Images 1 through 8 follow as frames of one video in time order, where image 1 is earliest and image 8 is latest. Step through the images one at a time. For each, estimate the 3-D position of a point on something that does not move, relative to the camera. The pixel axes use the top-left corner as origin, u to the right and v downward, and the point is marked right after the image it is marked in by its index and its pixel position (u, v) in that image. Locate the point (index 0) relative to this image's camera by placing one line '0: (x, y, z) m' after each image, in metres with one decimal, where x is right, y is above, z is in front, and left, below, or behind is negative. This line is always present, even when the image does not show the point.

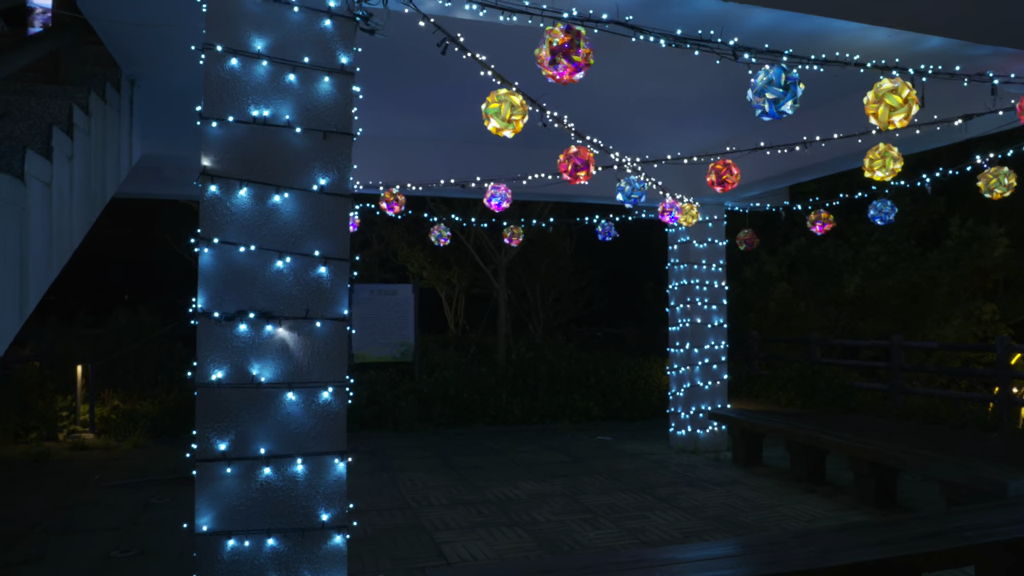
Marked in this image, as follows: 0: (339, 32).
0: (-0.7, +1.1, +3.1) m
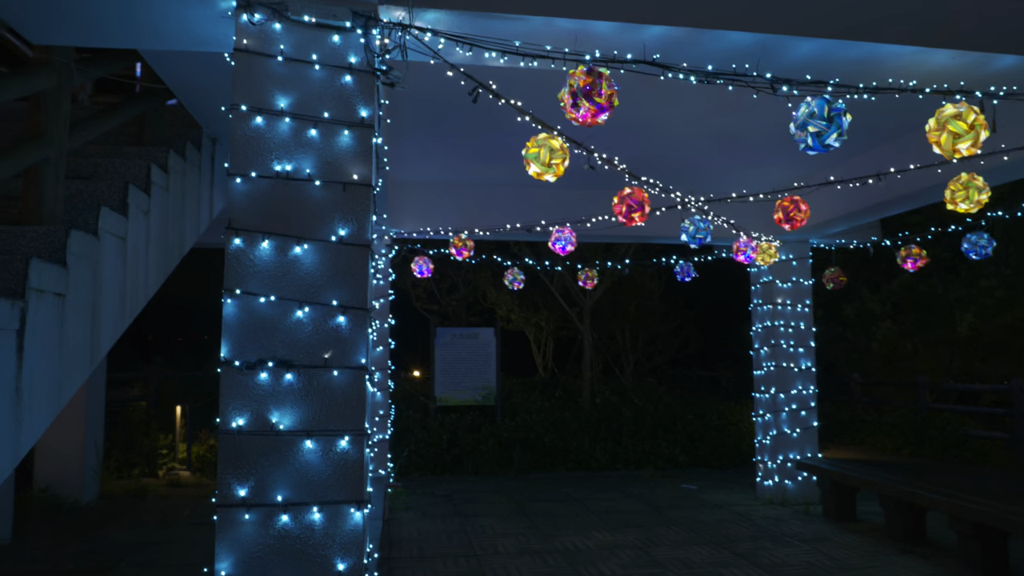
0: (-0.7, +0.9, +3.2) m
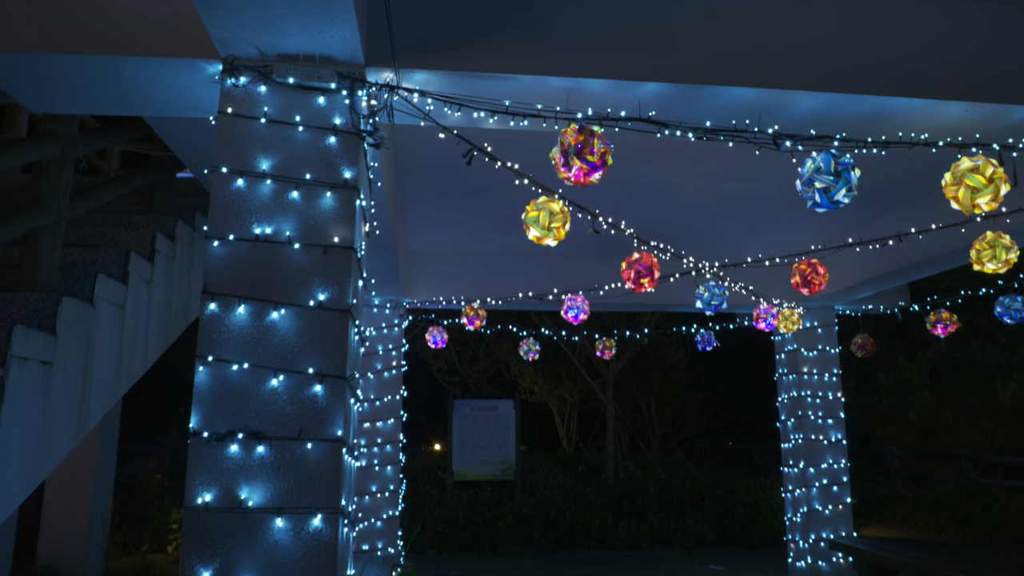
0: (-0.7, +0.6, +3.1) m
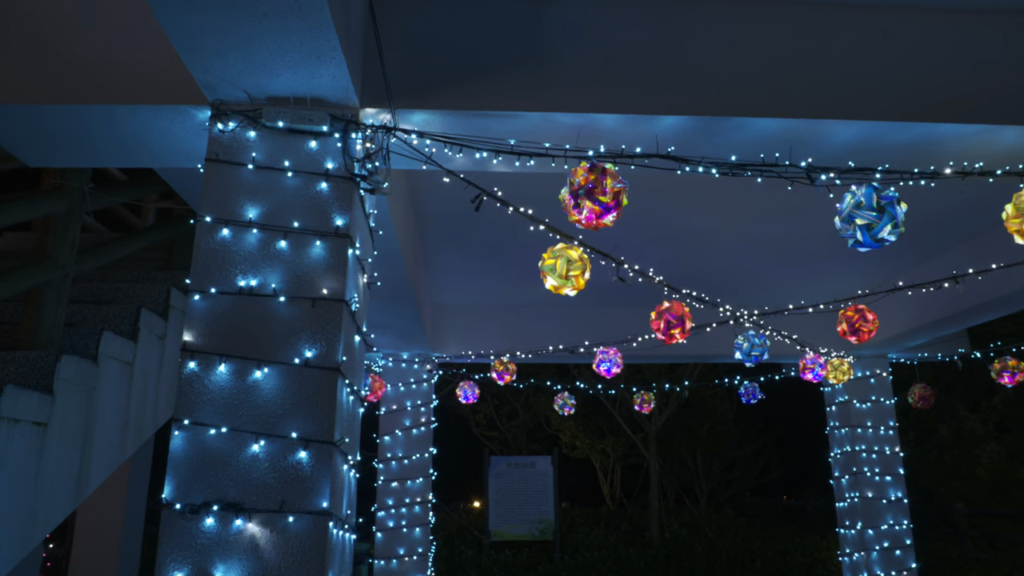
0: (-0.7, +0.4, +2.9) m
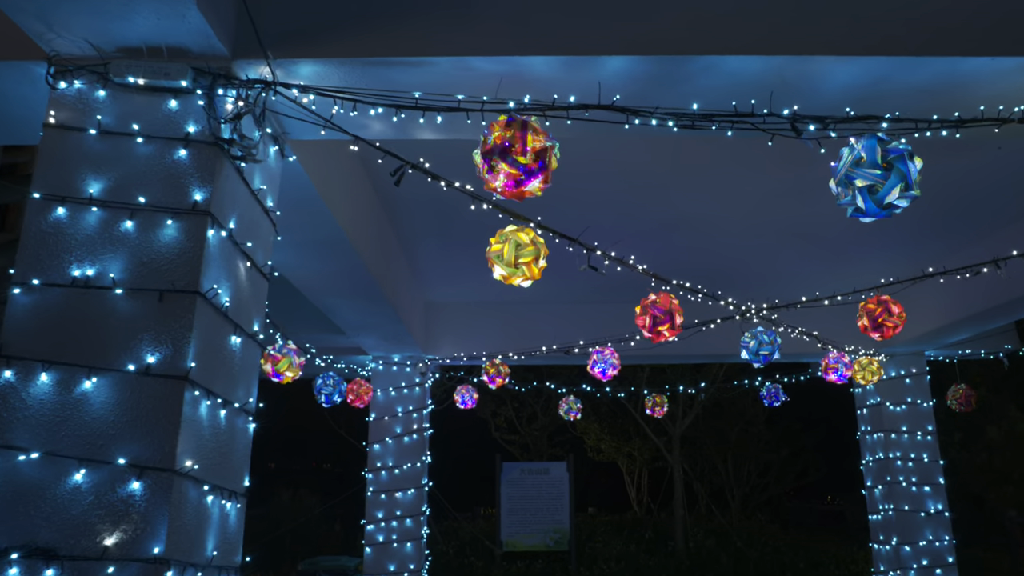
0: (-1.0, +0.4, +2.4) m
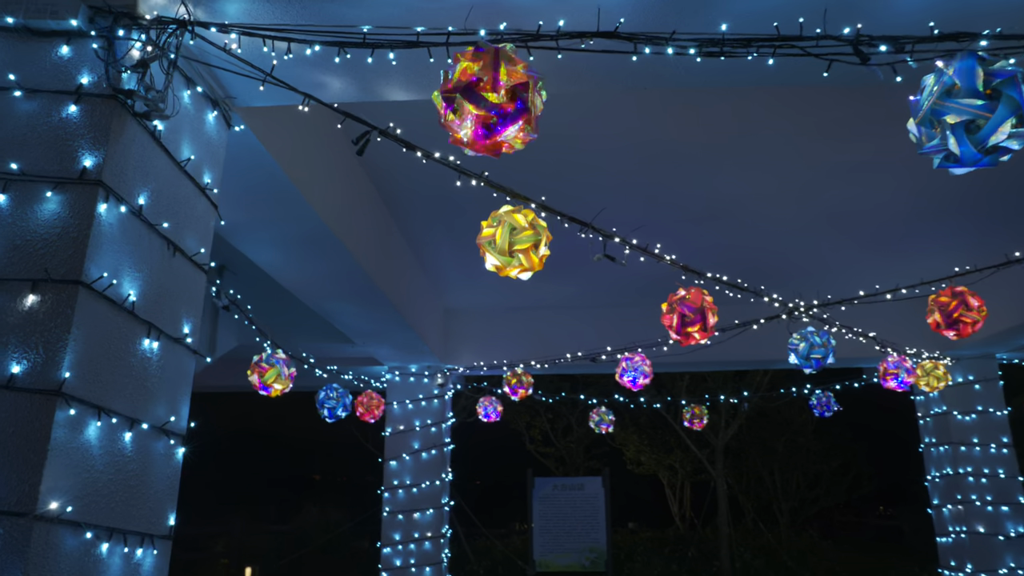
0: (-1.1, +0.4, +1.9) m
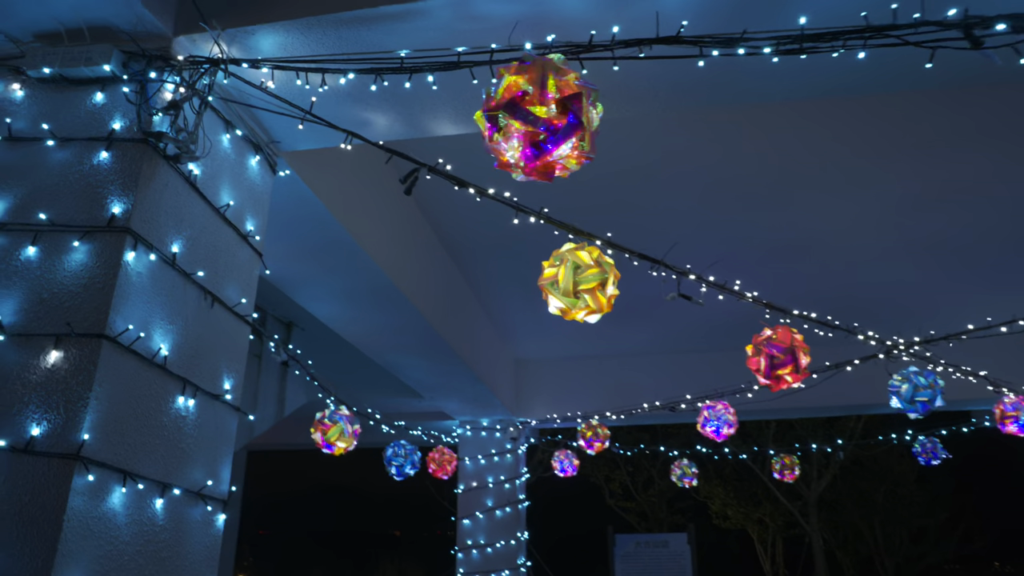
0: (-0.9, +0.3, +1.8) m
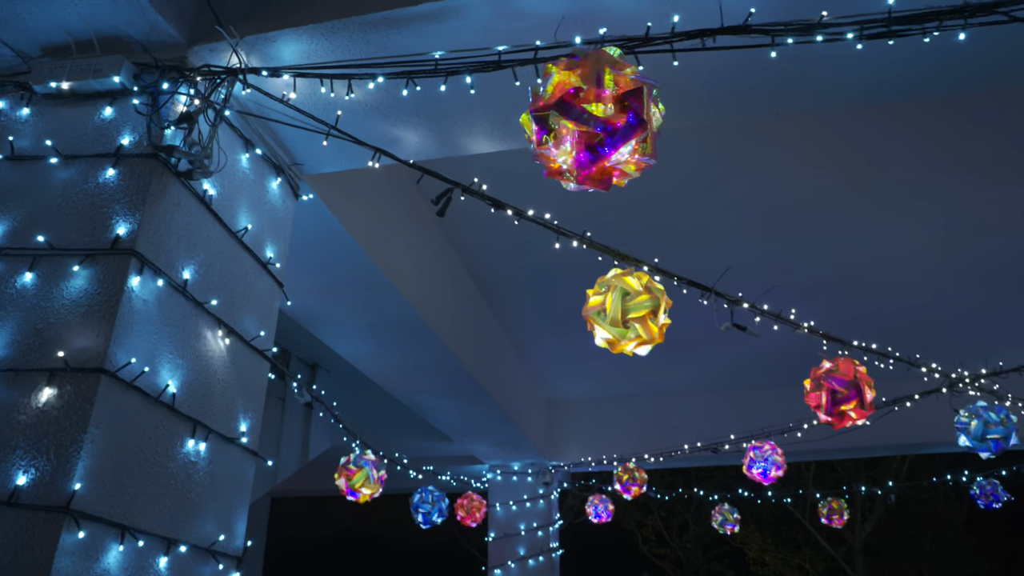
0: (-0.8, +0.2, +1.6) m
